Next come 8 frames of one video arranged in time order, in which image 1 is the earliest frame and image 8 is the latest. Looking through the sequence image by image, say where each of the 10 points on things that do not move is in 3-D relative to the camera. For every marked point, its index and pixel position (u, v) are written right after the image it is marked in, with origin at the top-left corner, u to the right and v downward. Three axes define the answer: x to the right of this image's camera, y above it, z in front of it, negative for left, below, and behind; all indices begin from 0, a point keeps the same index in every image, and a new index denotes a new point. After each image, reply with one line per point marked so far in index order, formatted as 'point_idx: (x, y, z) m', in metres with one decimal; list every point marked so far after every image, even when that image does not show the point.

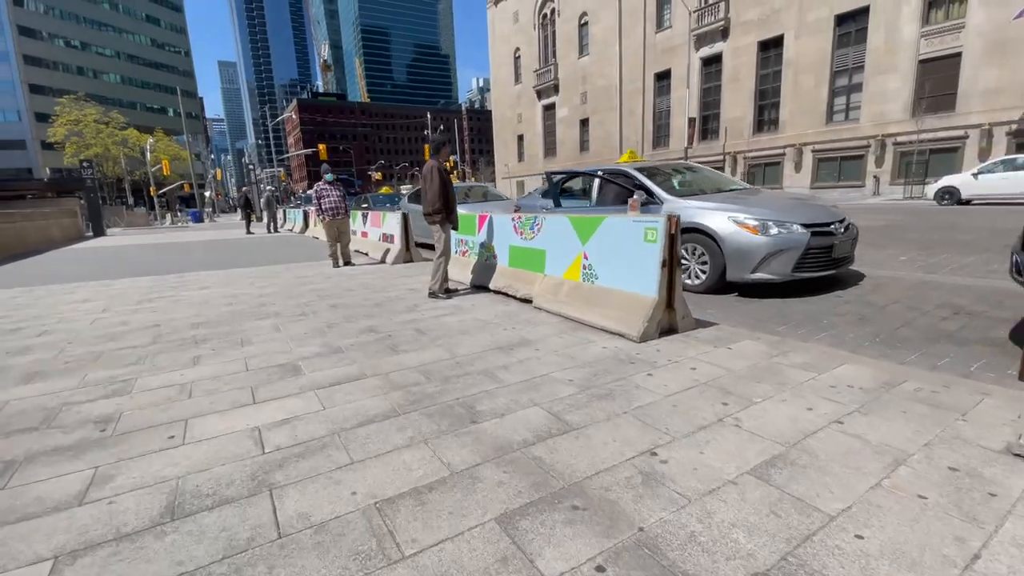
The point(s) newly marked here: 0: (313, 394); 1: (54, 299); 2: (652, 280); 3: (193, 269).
0: (-1.0, -0.5, +2.4) m
1: (-5.1, -0.1, +5.3) m
2: (+0.9, +0.1, +3.1) m
3: (-5.3, +0.3, +7.8) m
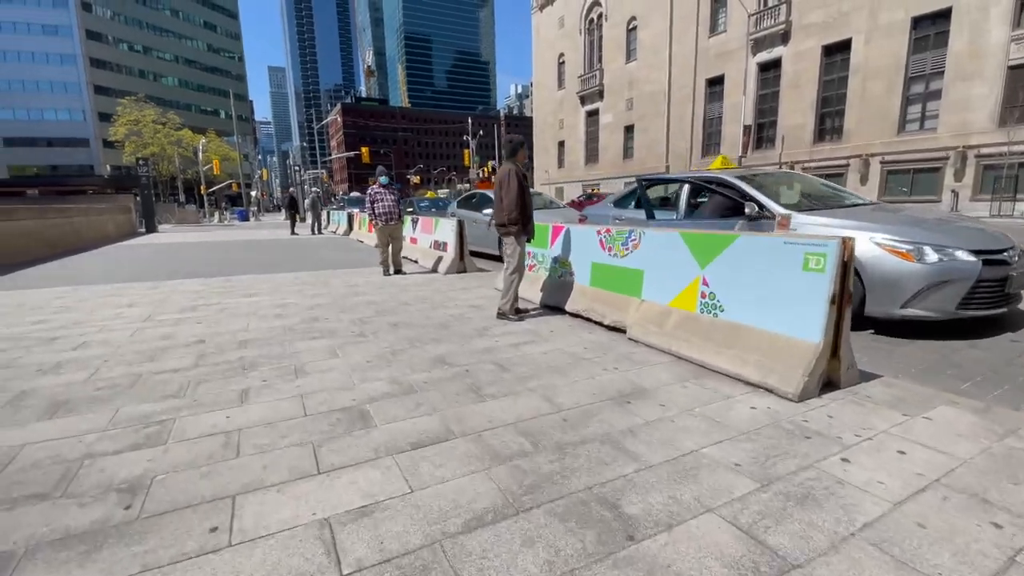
0: (-0.5, -0.7, +1.8) m
1: (-4.3, -0.2, +5.0) m
2: (+1.5, -0.2, +2.4) m
3: (-4.4, +0.3, +7.5) m
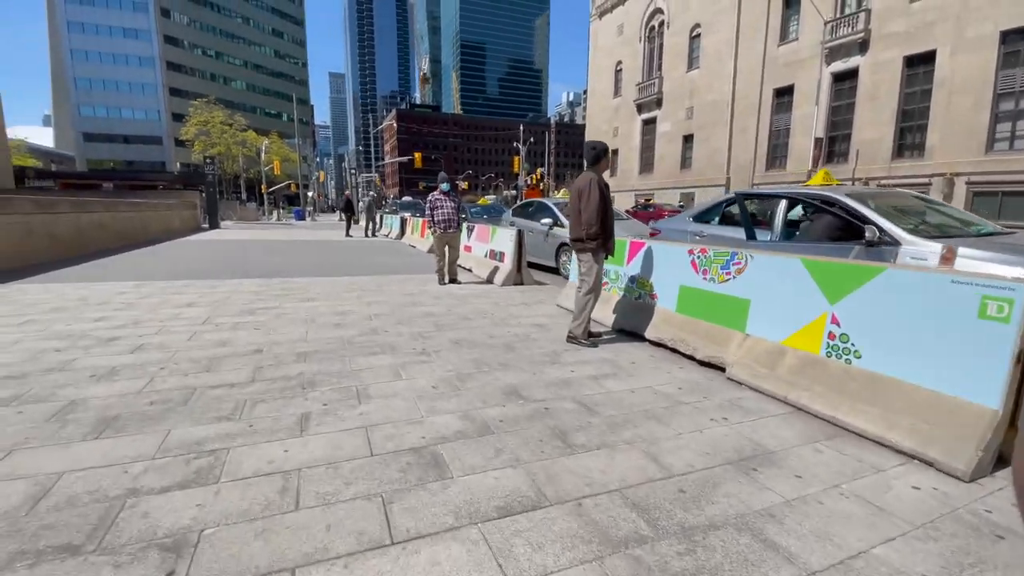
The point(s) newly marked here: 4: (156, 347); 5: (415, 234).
0: (-0.1, -0.8, +1.5) m
1: (-3.7, -0.1, +4.9) m
2: (+1.9, -0.4, +1.9) m
3: (-3.5, +0.3, +7.5) m
4: (-2.5, -0.4, +3.4) m
5: (-2.7, +1.5, +13.0) m
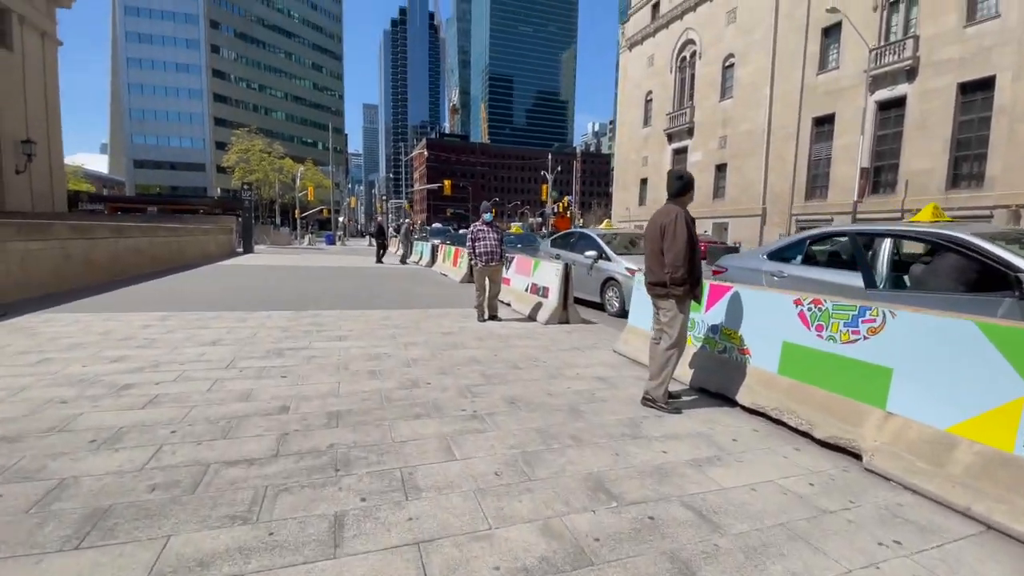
0: (+0.2, -1.0, +0.9) m
1: (-3.2, -0.5, +4.6) m
2: (+2.3, -0.7, +1.2) m
3: (-2.9, -0.2, +7.2) m
4: (-2.1, -0.7, +3.0) m
5: (-1.8, +0.7, +12.7) m
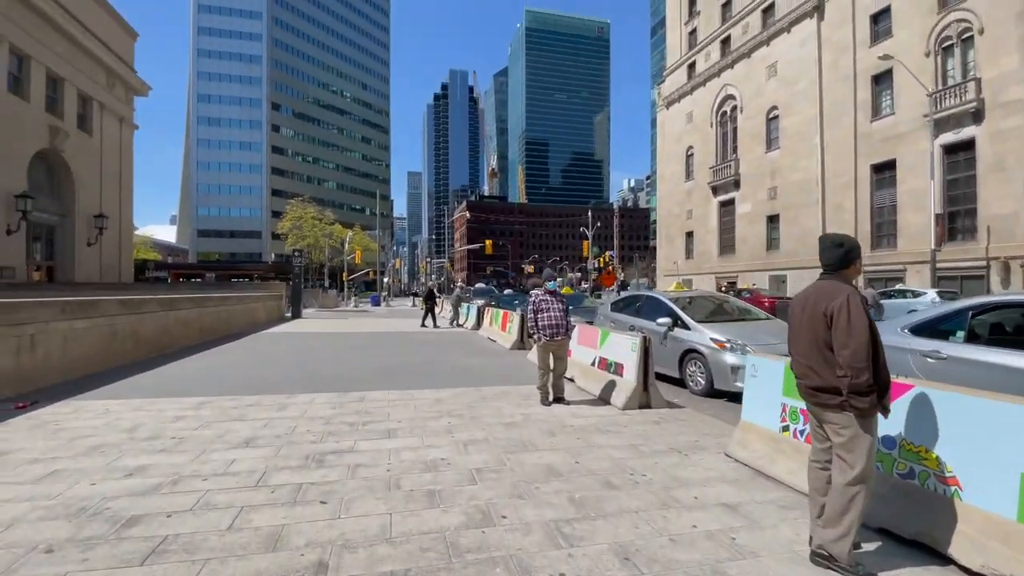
0: (+0.6, -1.3, 0.0) m
1: (-2.5, -1.2, +4.0) m
2: (+2.6, -0.9, +0.2) m
3: (-2.0, -1.3, +6.6) m
4: (-1.6, -1.3, +2.3) m
5: (-0.5, -1.0, +12.1) m
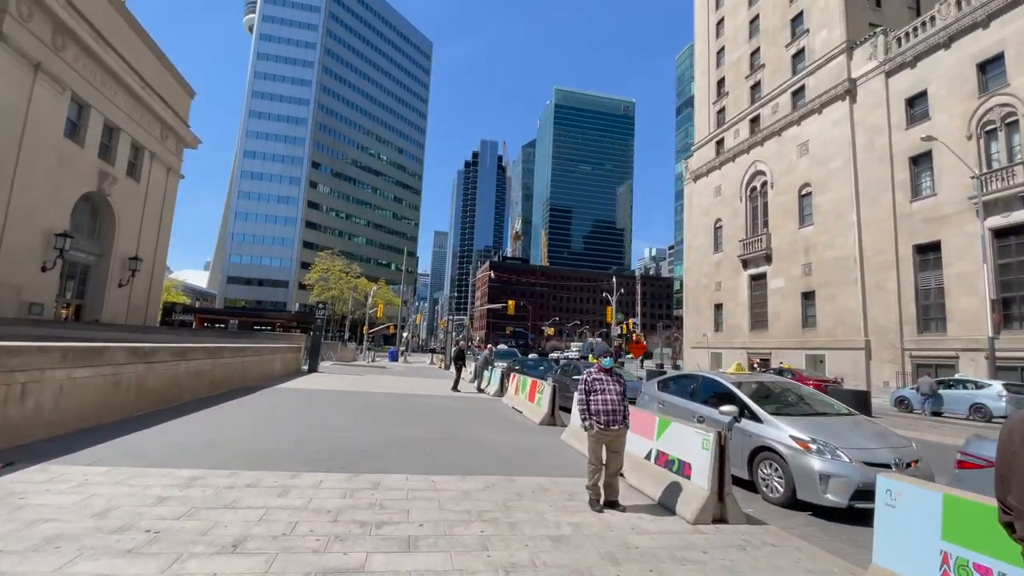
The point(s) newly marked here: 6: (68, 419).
0: (+0.8, -1.3, -0.8) m
1: (-2.2, -1.7, +3.3) m
2: (+2.9, -1.1, -0.7) m
3: (-1.5, -2.1, +5.8) m
4: (-1.3, -1.5, +1.5) m
5: (+0.2, -2.6, +11.2) m
6: (-5.4, -1.6, +5.8) m
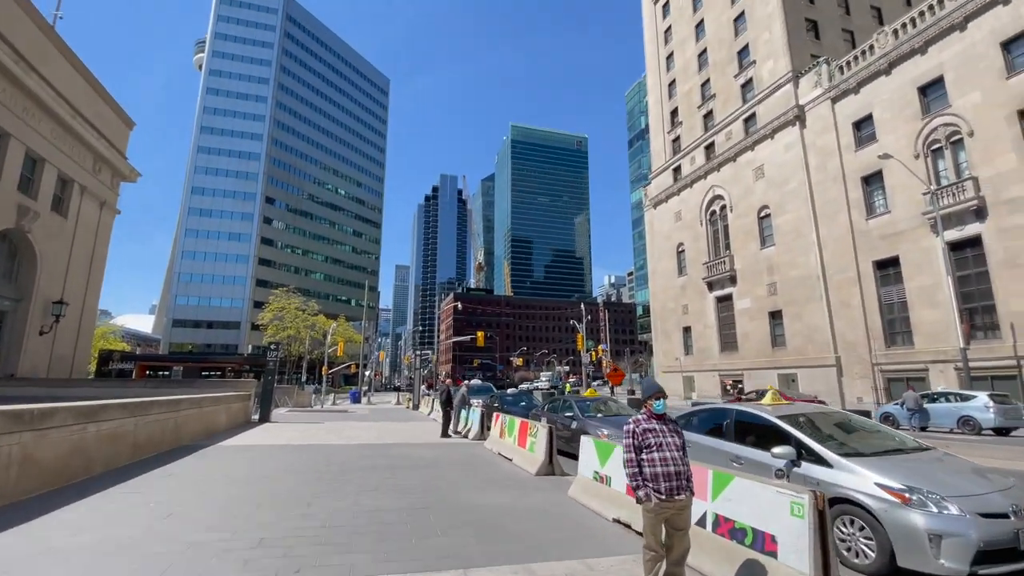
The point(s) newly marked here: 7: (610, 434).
0: (+1.3, -1.1, -1.9) m
1: (-1.9, -1.8, +1.9) m
2: (+3.4, -0.8, -1.6) m
3: (-1.4, -2.4, +4.4) m
4: (-0.9, -1.5, +0.2) m
5: (-0.1, -3.2, +9.9) m
6: (-5.3, -2.0, +4.1) m
7: (+1.8, -2.7, +8.8) m
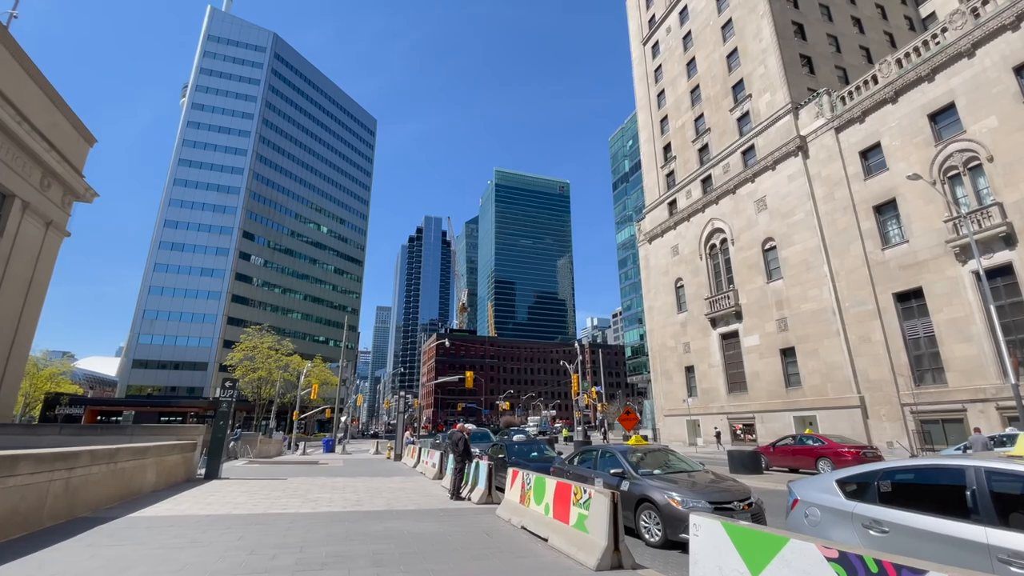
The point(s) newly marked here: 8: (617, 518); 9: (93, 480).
0: (+2.2, -0.2, -4.3) m
1: (-1.2, -1.2, -0.7) m
2: (+4.3, 0.0, -3.9) m
3: (-0.8, -2.0, +1.8) m
4: (-0.1, -0.8, -2.3) m
5: (+0.3, -3.3, +7.2) m
6: (-4.7, -1.6, +1.4) m
7: (+2.3, -2.8, +6.3) m
8: (+1.2, -2.5, +5.3) m
9: (-7.0, -3.2, +8.0) m
